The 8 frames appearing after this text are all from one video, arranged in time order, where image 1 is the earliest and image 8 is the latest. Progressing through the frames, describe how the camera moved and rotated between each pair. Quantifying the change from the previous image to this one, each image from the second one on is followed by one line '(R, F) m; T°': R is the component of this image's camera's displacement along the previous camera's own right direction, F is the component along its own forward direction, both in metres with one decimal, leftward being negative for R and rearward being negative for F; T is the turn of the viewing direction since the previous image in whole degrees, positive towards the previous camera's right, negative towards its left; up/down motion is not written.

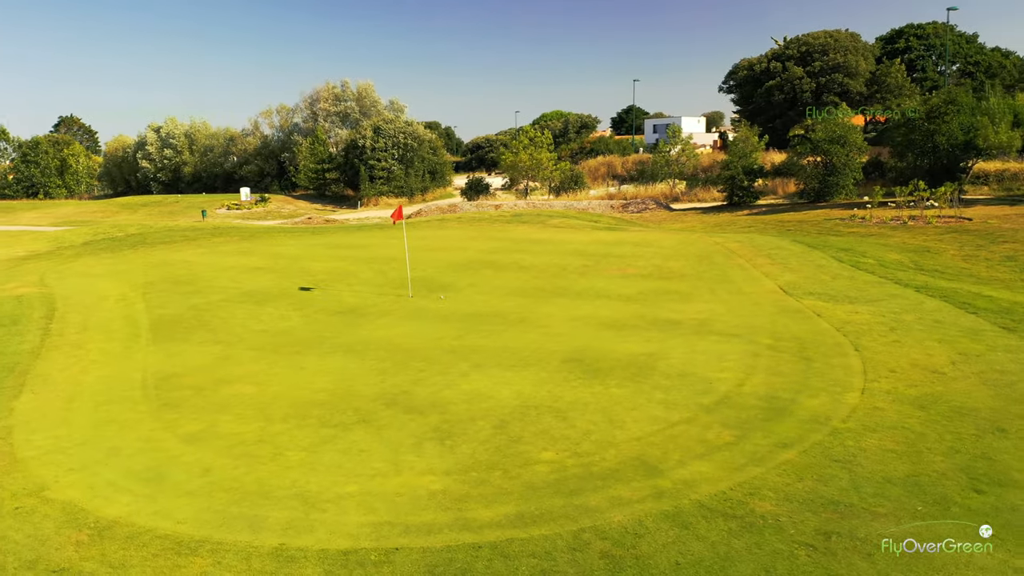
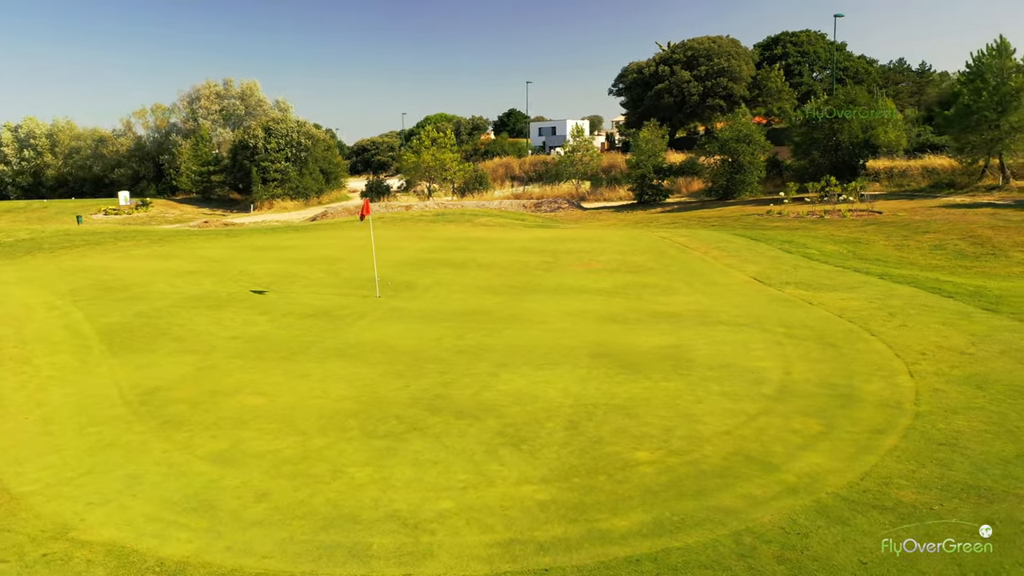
(-1.3, +0.6) m; +8°
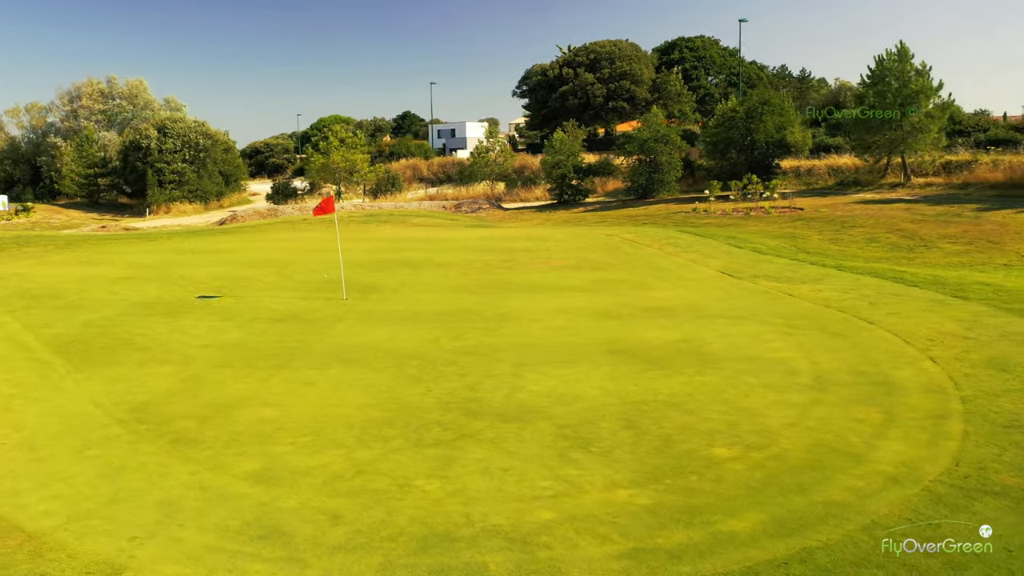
(-1.1, +0.4) m; +7°
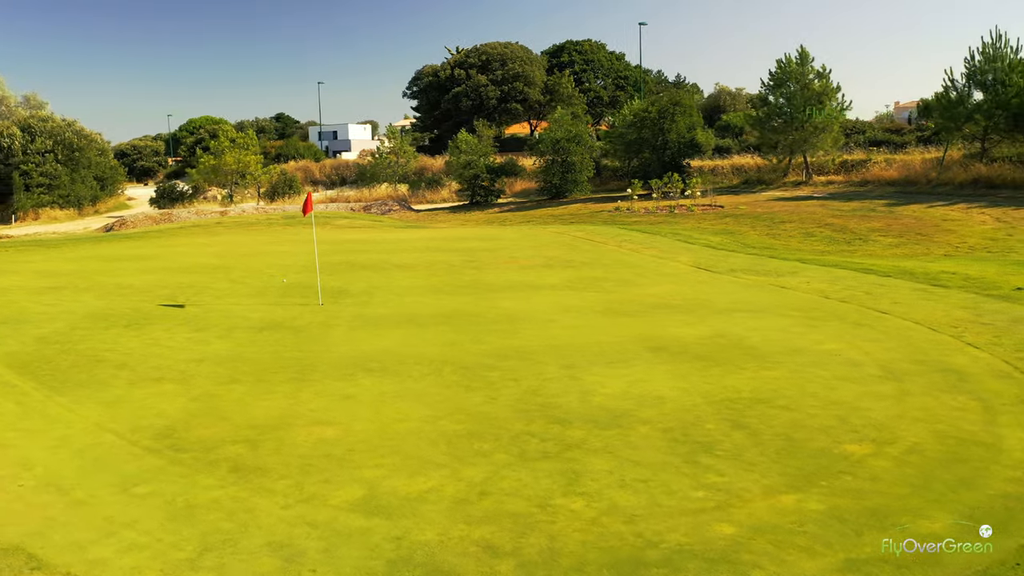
(-1.4, +0.6) m; +9°
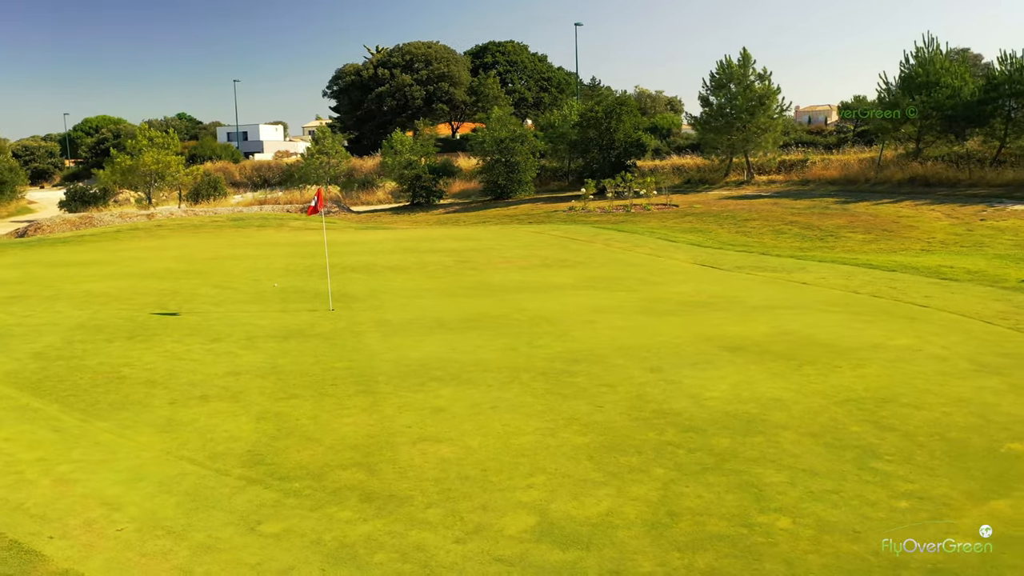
(-1.3, +0.5) m; +6°
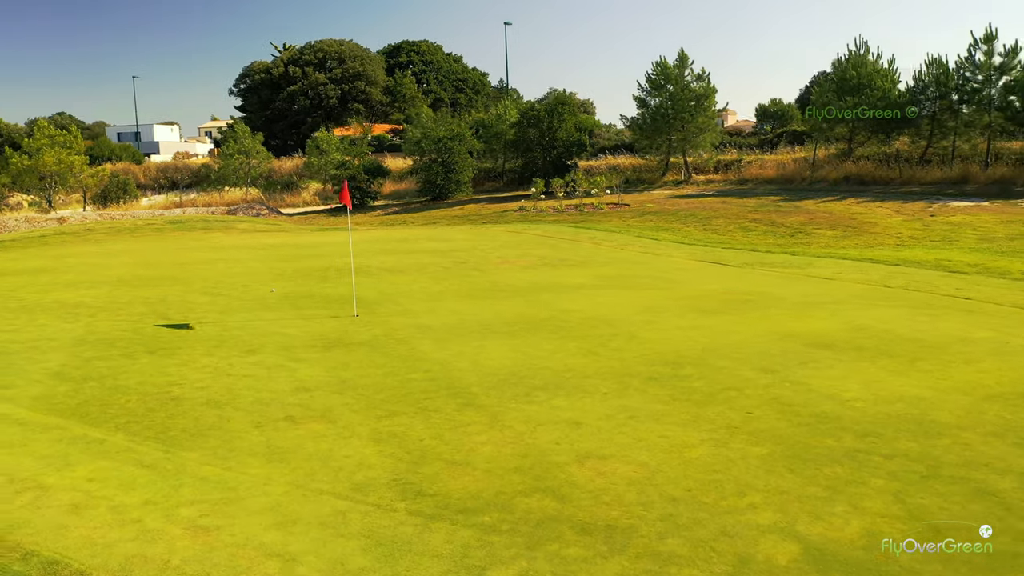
(-1.4, +0.6) m; +7°
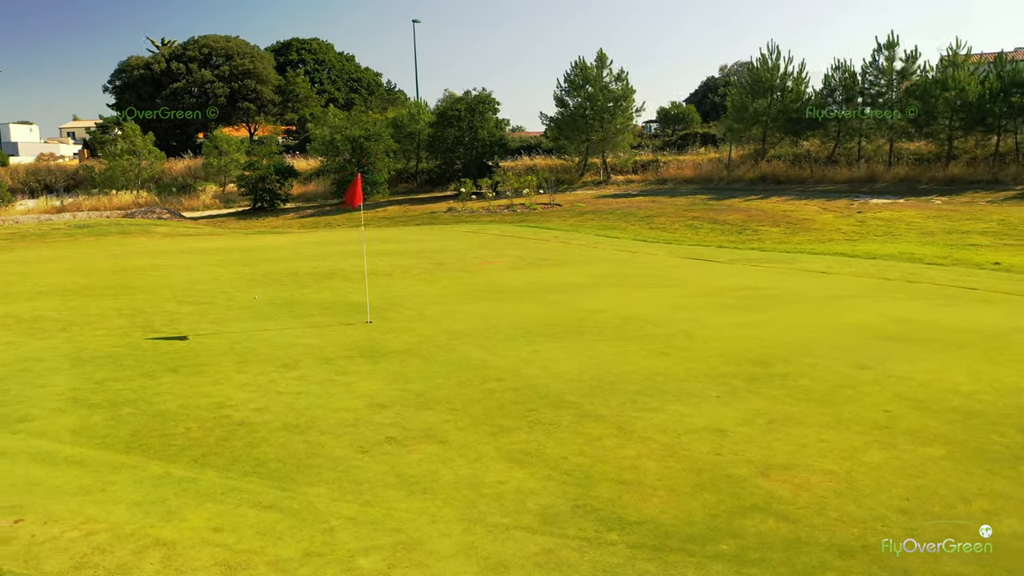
(-1.4, +0.6) m; +8°
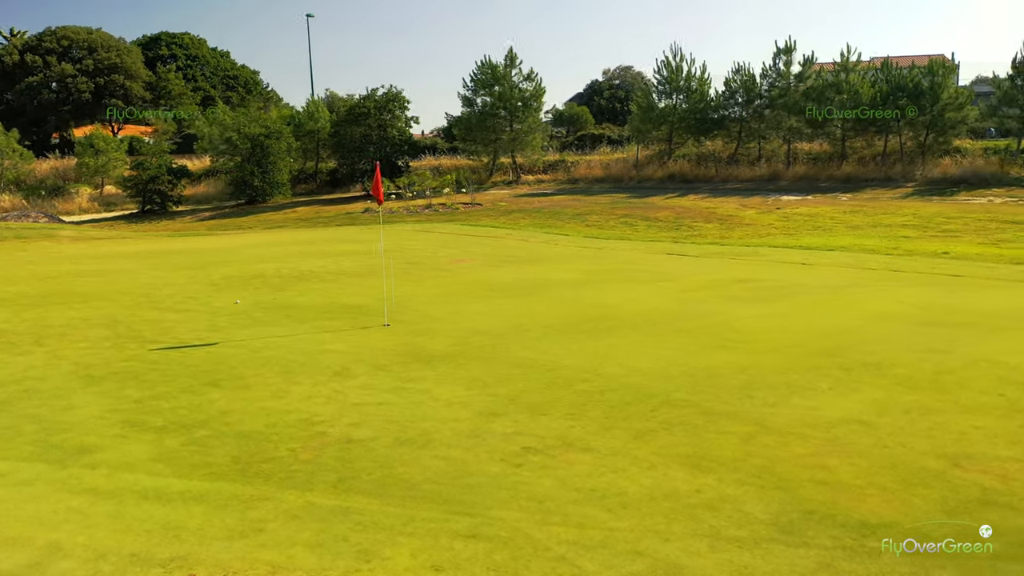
(-1.4, +0.5) m; +9°
